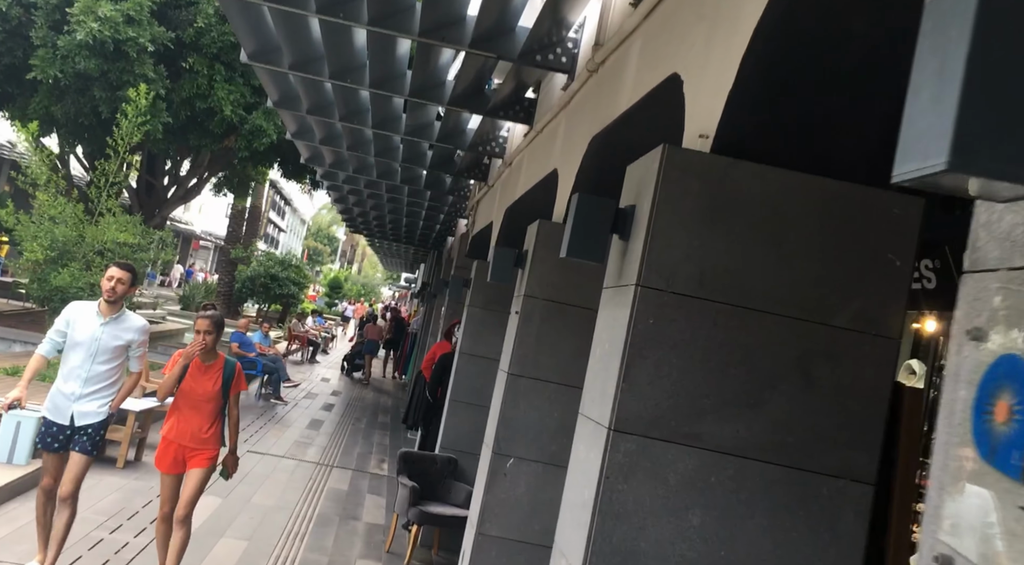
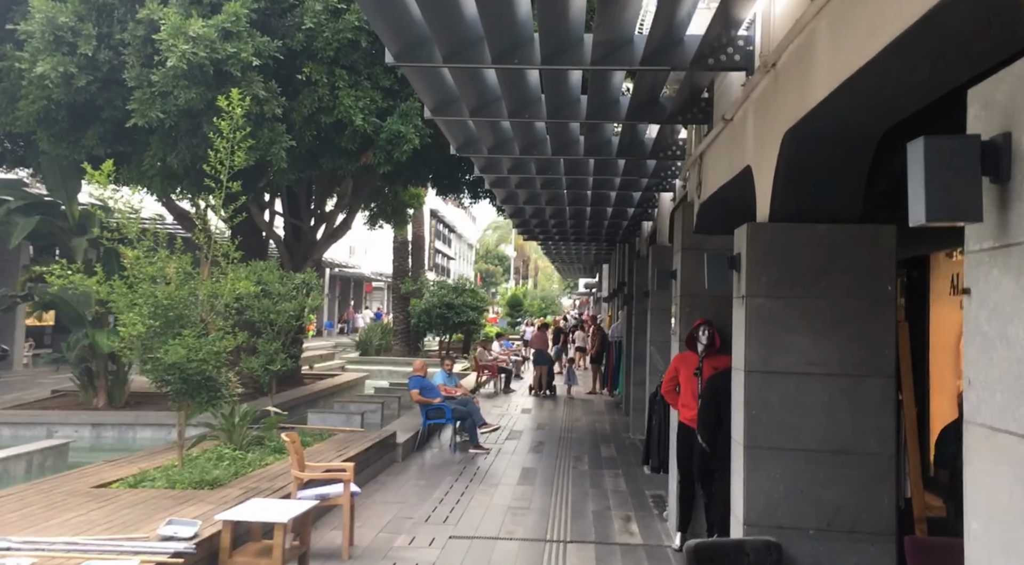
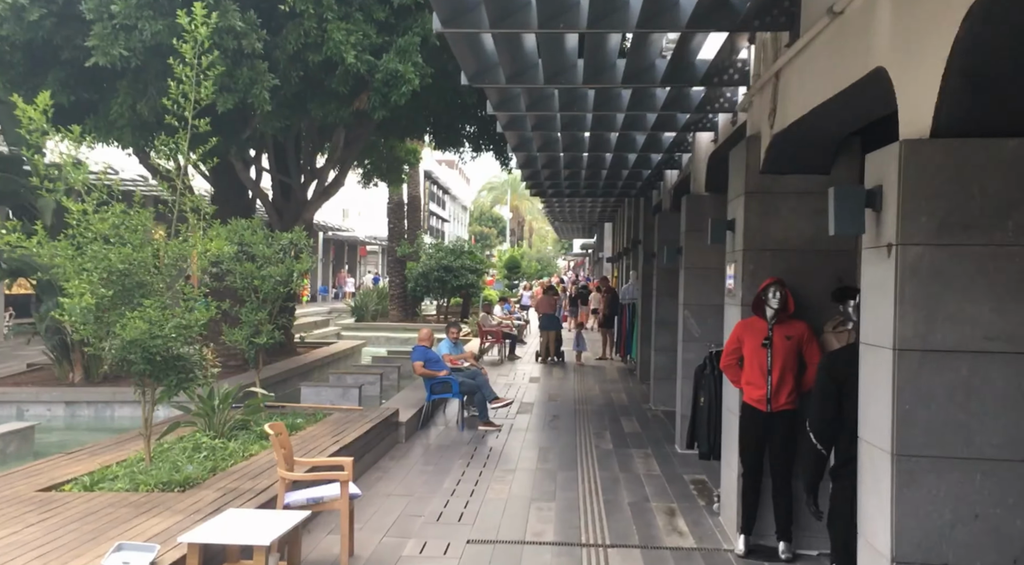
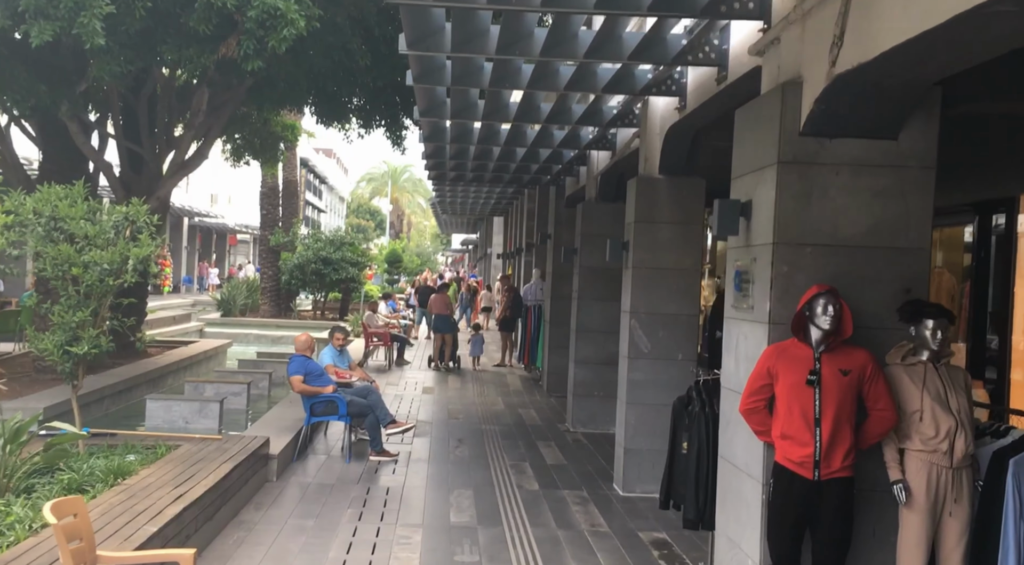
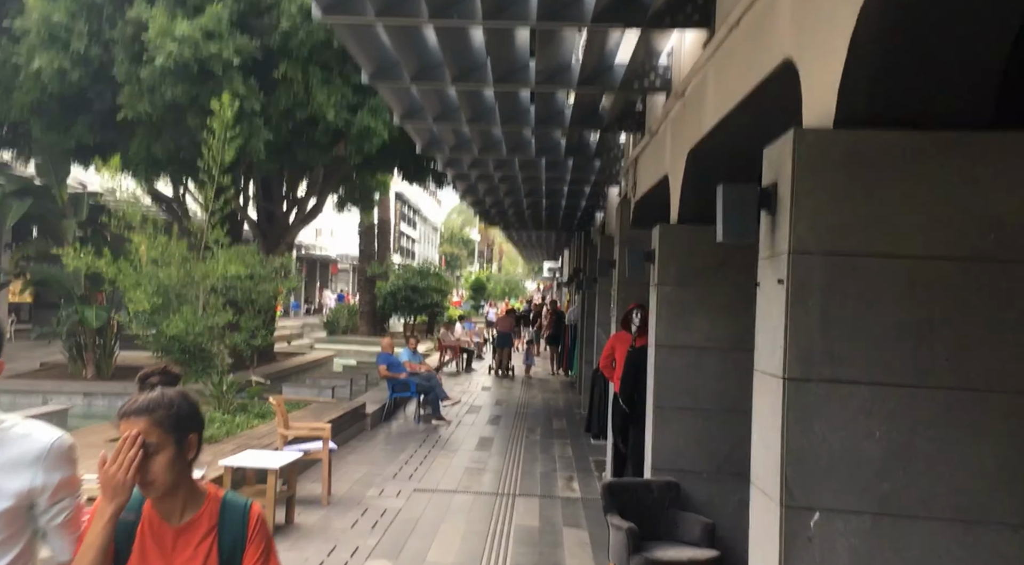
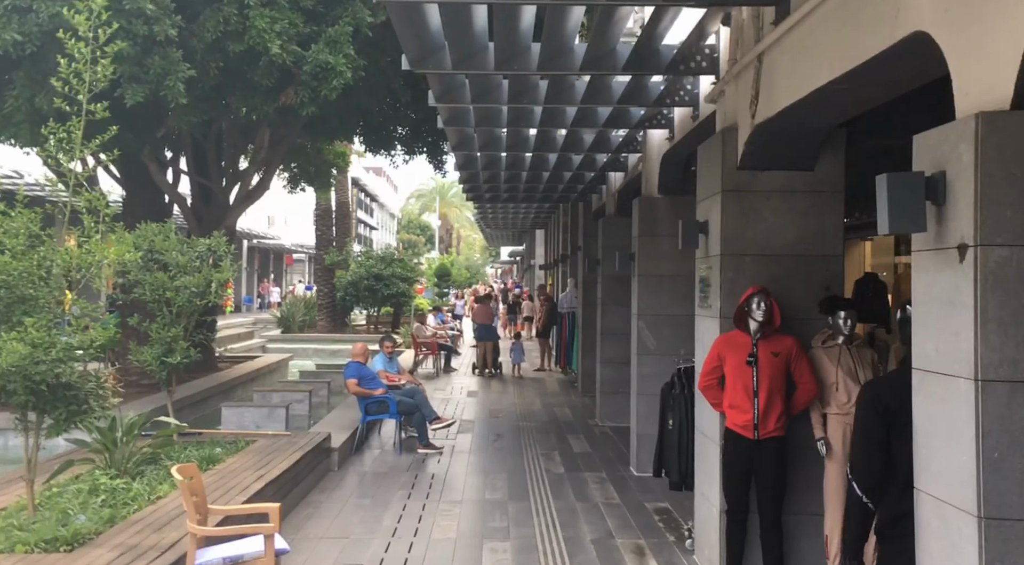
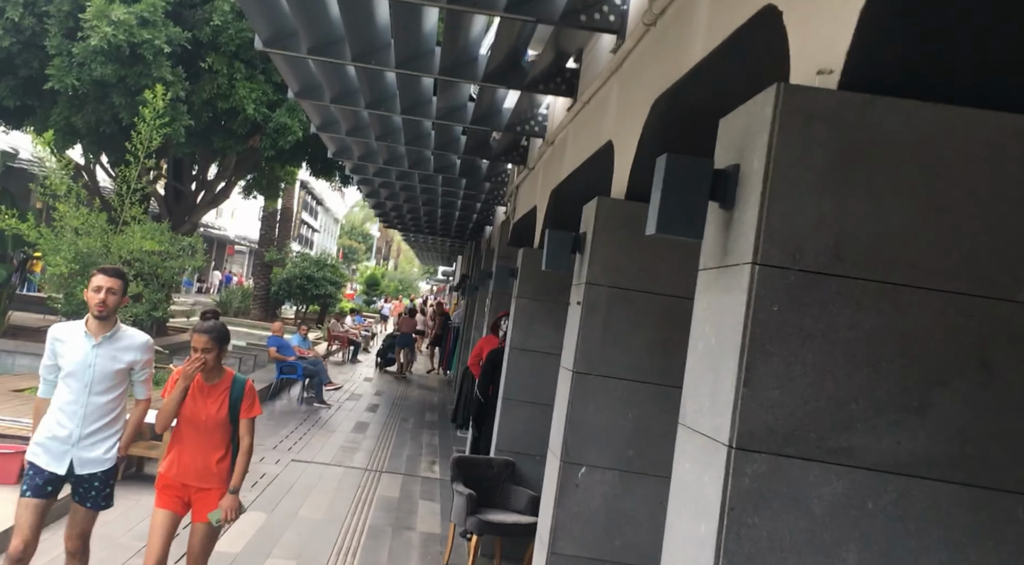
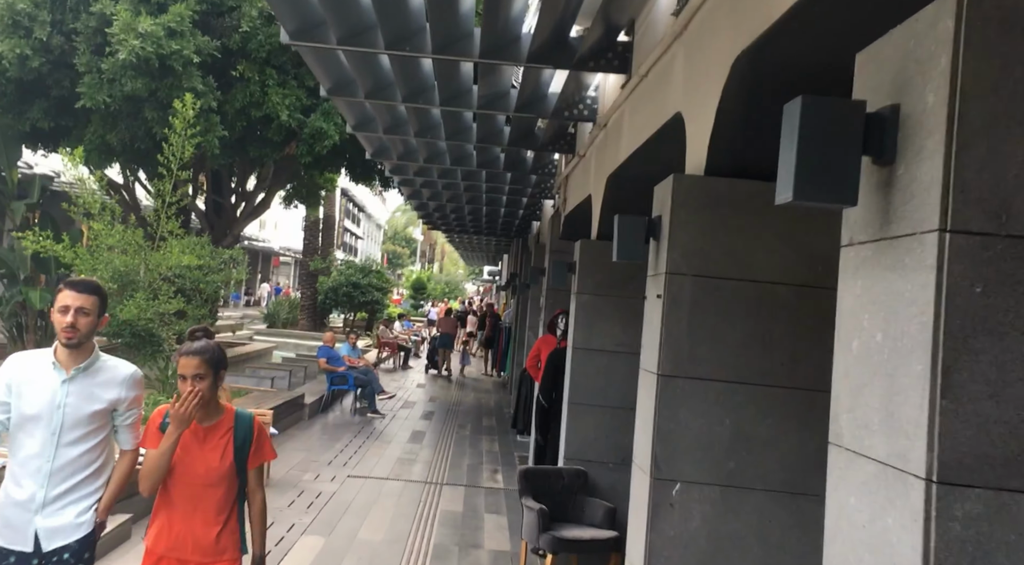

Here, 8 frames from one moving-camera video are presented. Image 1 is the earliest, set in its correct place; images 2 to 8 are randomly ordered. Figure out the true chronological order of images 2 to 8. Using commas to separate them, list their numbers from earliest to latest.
7, 8, 5, 2, 3, 6, 4
